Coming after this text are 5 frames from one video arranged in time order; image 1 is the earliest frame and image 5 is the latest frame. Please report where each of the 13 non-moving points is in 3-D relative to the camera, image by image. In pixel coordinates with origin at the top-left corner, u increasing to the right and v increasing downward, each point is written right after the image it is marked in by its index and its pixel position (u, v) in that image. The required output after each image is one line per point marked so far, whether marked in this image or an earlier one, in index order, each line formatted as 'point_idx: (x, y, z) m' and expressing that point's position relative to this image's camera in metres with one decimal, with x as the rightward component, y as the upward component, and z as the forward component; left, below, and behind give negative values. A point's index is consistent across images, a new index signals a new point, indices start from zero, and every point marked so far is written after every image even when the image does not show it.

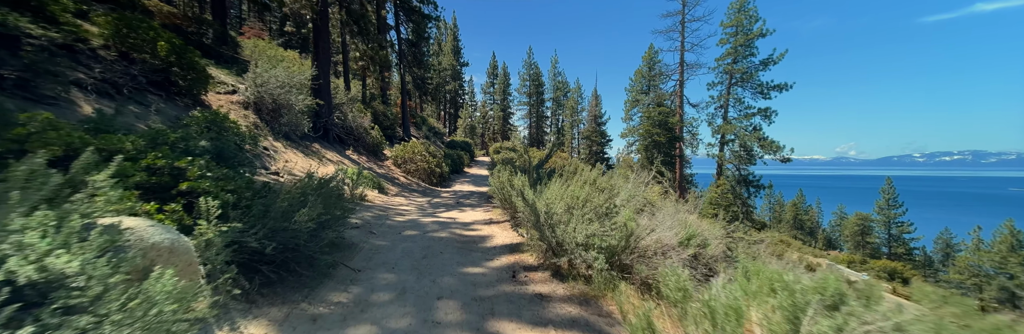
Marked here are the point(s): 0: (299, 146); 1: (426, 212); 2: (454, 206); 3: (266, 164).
0: (-7.0, +0.7, +10.9) m
1: (-2.3, -1.2, +8.8) m
2: (-1.7, -1.2, +9.8) m
3: (-6.2, +0.1, +8.4) m
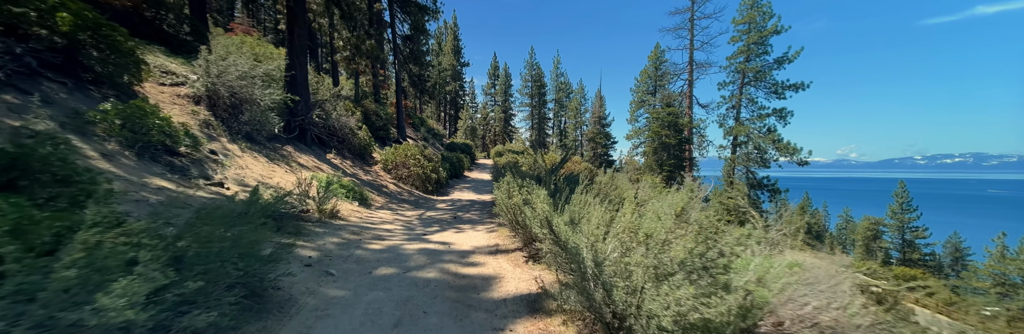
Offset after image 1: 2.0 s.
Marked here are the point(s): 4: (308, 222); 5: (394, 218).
0: (-6.8, +0.5, +9.1) m
1: (-2.0, -1.4, +7.0) m
2: (-1.5, -1.4, +8.0) m
3: (-6.0, -0.1, +6.5) m
4: (-3.8, -1.0, +6.2) m
5: (-3.0, -1.3, +8.3) m
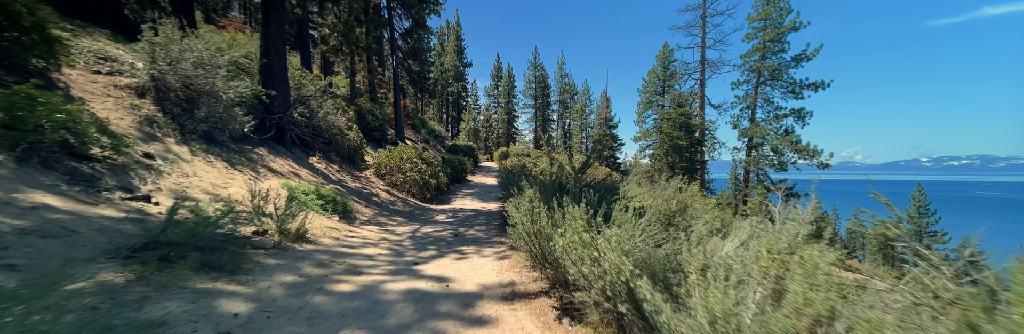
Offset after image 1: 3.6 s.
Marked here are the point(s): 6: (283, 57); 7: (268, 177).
0: (-6.5, +0.3, +7.6) m
1: (-1.8, -1.5, +5.4) m
2: (-1.2, -1.5, +6.4) m
3: (-5.7, -0.2, +5.0) m
4: (-3.5, -1.2, +4.6) m
5: (-2.7, -1.4, +6.7) m
6: (-6.9, +3.3, +9.9) m
7: (-5.5, -0.2, +7.5) m
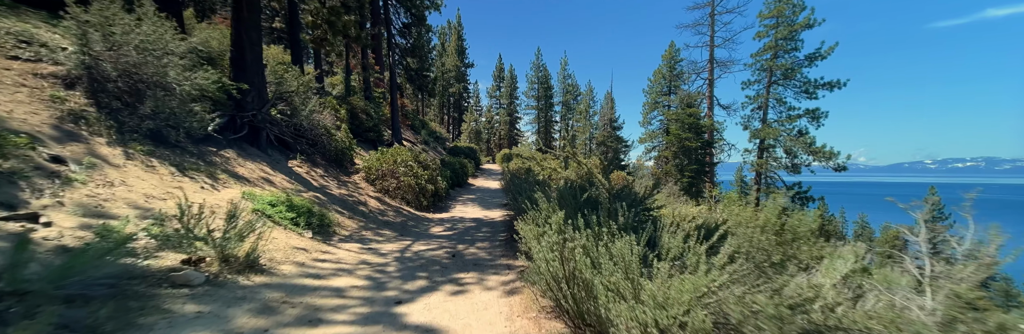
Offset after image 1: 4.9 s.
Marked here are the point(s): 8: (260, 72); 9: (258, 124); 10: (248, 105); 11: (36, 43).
0: (-6.3, +0.2, +6.3) m
1: (-1.6, -1.6, +4.1) m
2: (-1.0, -1.6, +5.1) m
3: (-5.6, -0.3, +3.8) m
4: (-3.4, -1.2, +3.4) m
5: (-2.5, -1.5, +5.5) m
6: (-6.7, +3.2, +8.7) m
7: (-5.4, -0.3, +6.3) m
8: (-6.7, +2.5, +8.8) m
9: (-6.7, +1.2, +8.8) m
10: (-6.8, +1.6, +8.6) m
11: (-8.4, +2.2, +5.9) m
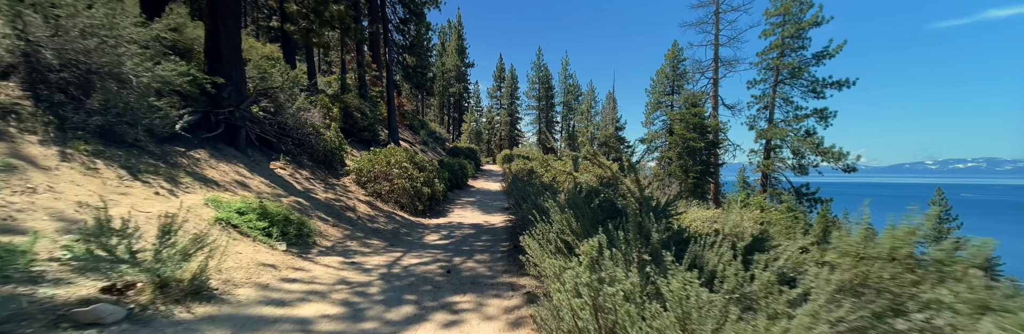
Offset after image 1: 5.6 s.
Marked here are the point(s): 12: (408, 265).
0: (-6.3, +0.2, +5.5) m
1: (-1.6, -1.6, +3.3) m
2: (-1.0, -1.7, +4.3) m
3: (-5.5, -0.3, +3.0) m
4: (-3.3, -1.3, +2.6) m
5: (-2.4, -1.6, +4.7) m
6: (-6.6, +3.1, +7.9) m
7: (-5.3, -0.4, +5.5) m
8: (-6.6, +2.5, +8.0) m
9: (-6.7, +1.1, +8.0) m
10: (-6.8, +1.6, +7.8) m
11: (-8.3, +2.2, +5.1) m
12: (-1.7, -1.6, +5.5) m
